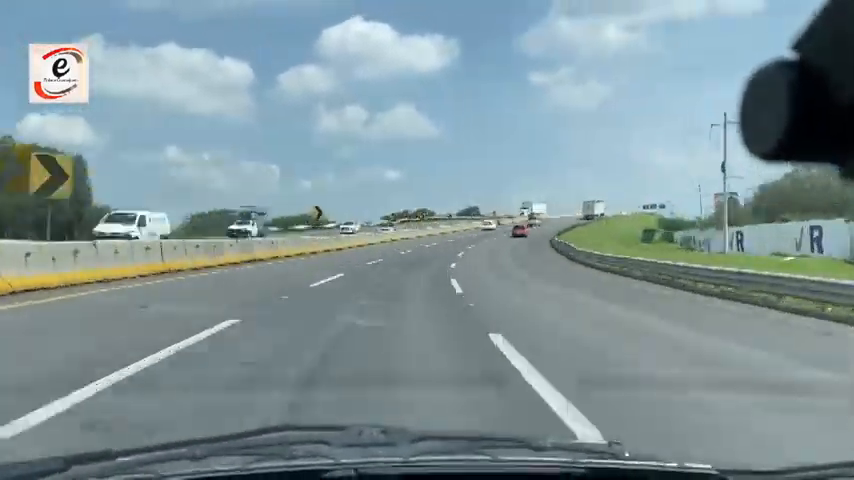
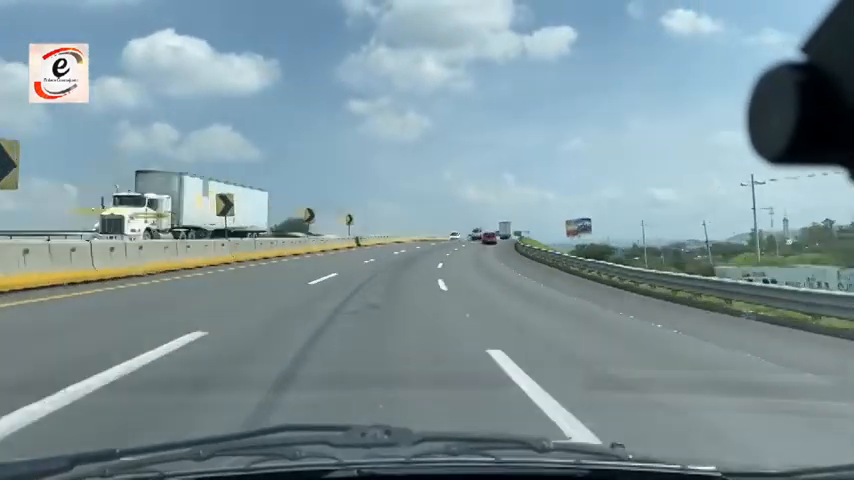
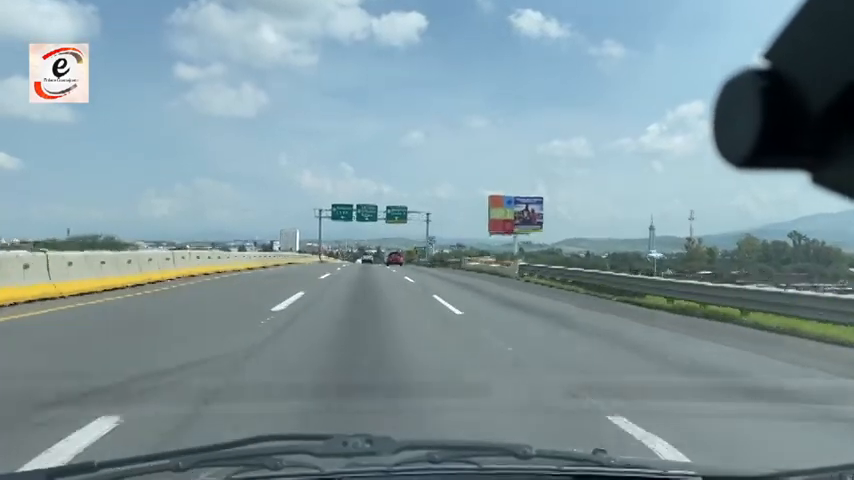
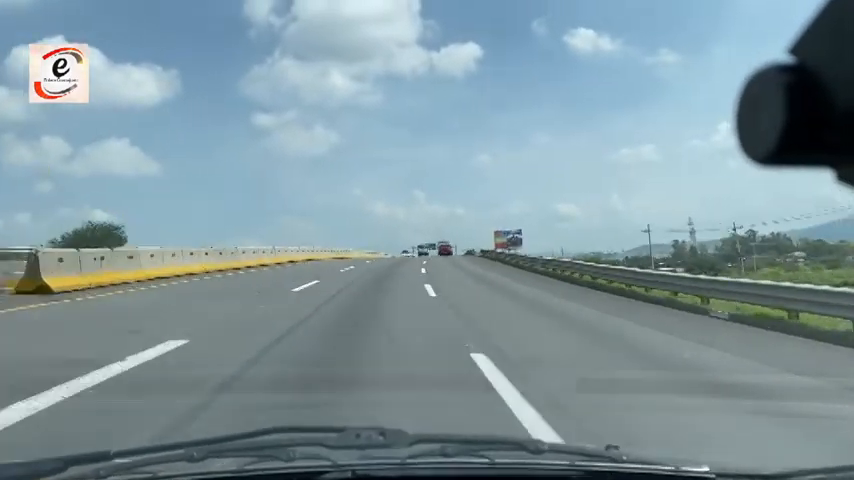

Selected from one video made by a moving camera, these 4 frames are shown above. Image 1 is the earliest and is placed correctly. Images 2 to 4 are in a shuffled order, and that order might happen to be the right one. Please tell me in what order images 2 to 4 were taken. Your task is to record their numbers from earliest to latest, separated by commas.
2, 4, 3
